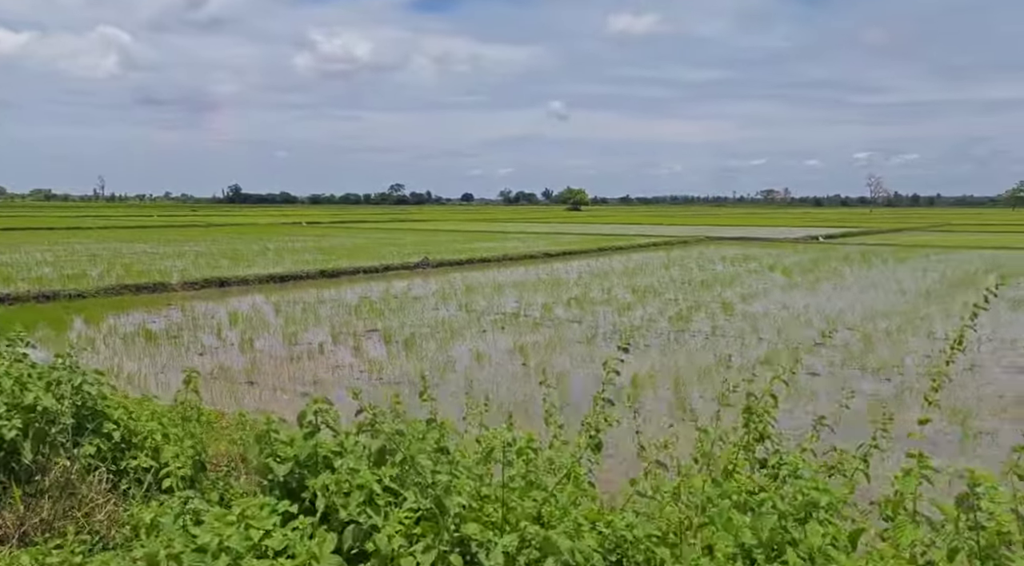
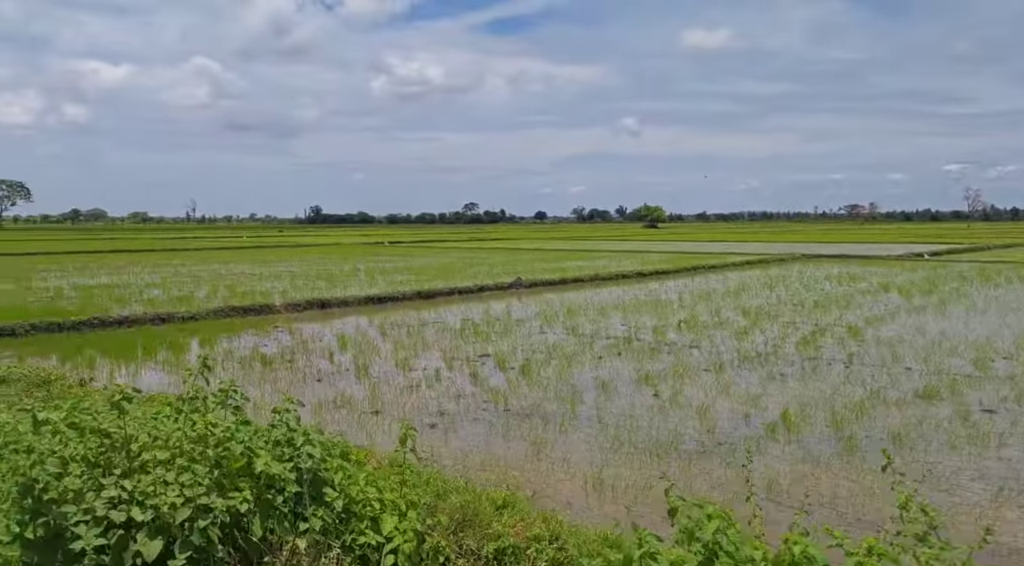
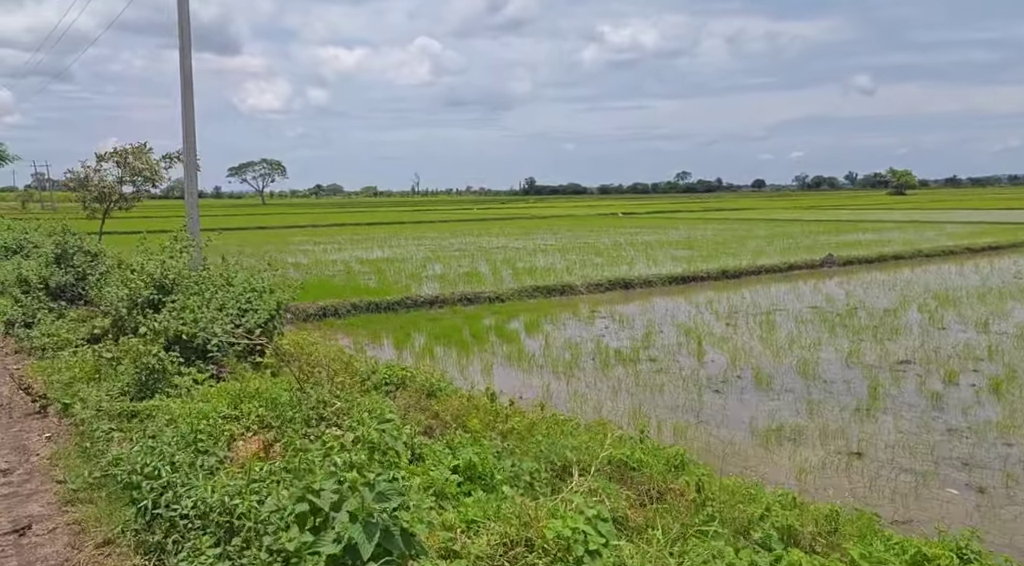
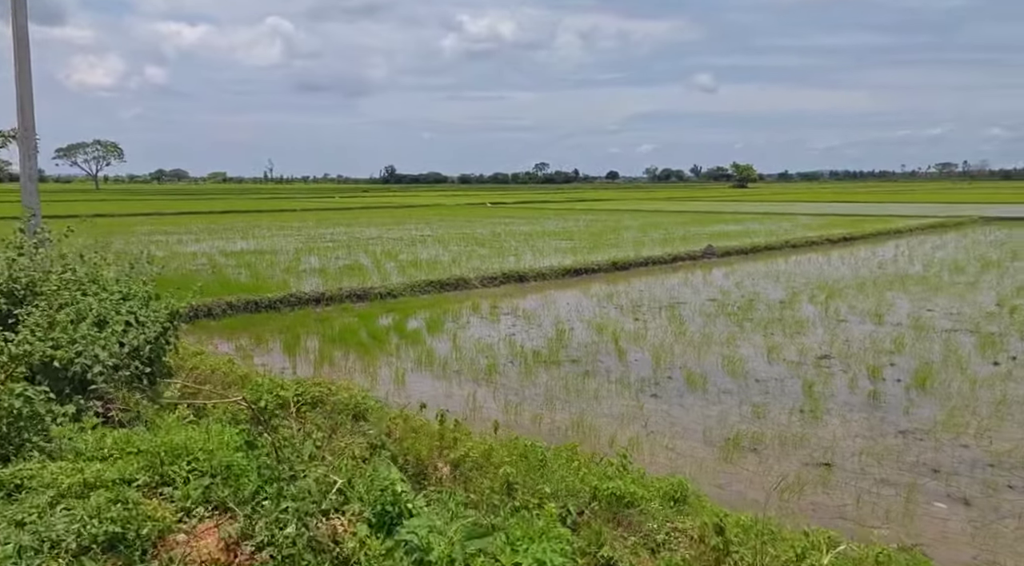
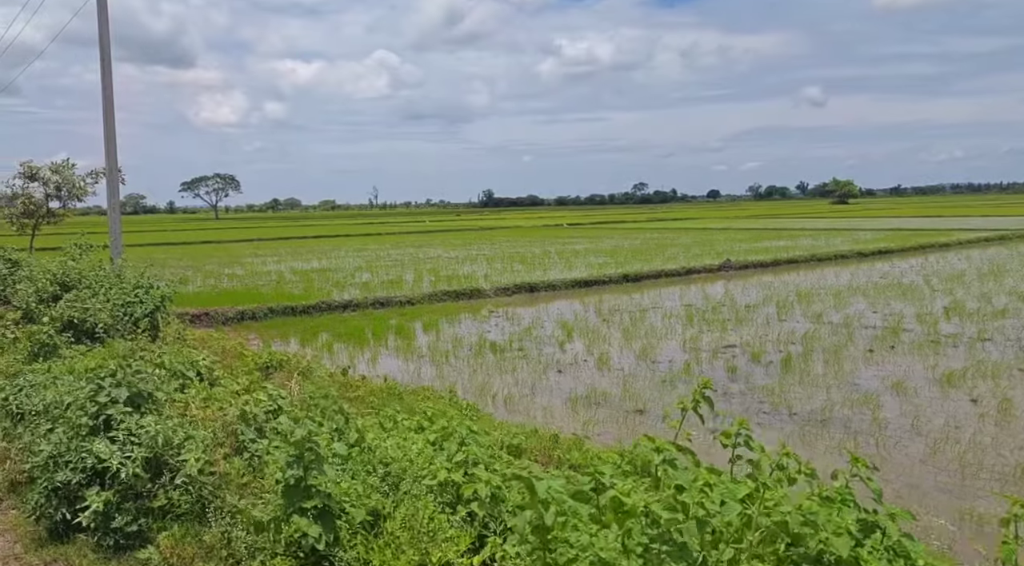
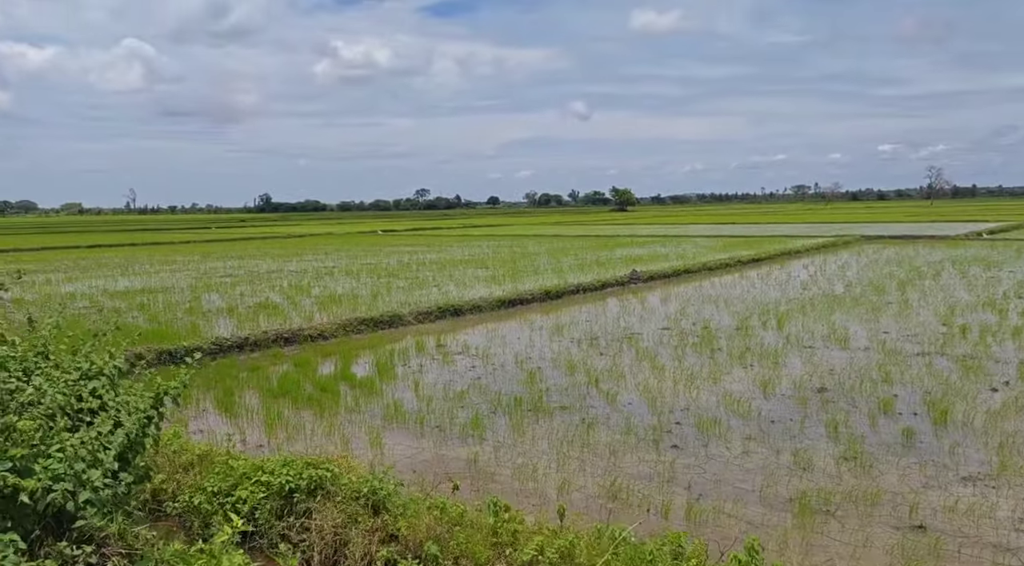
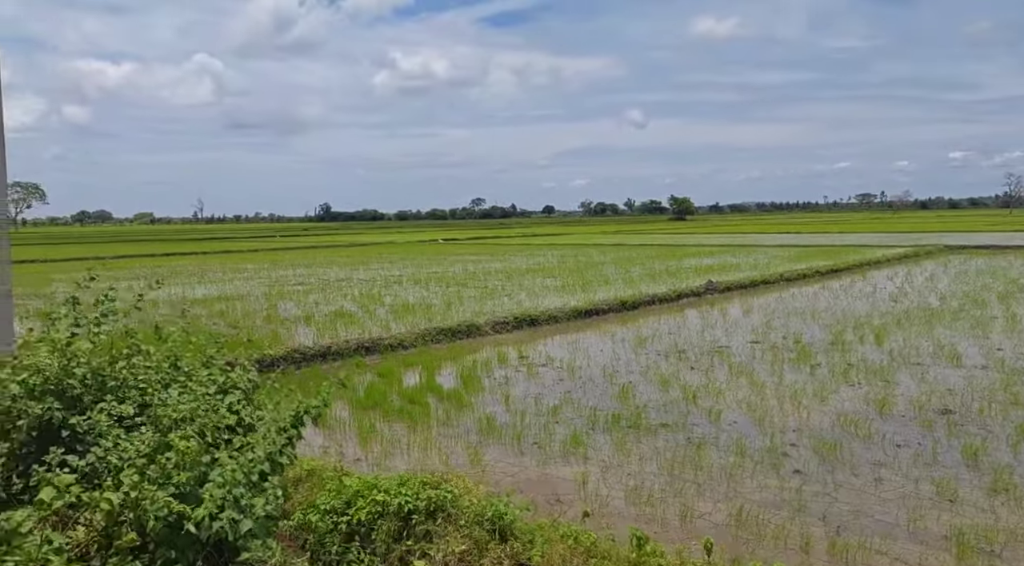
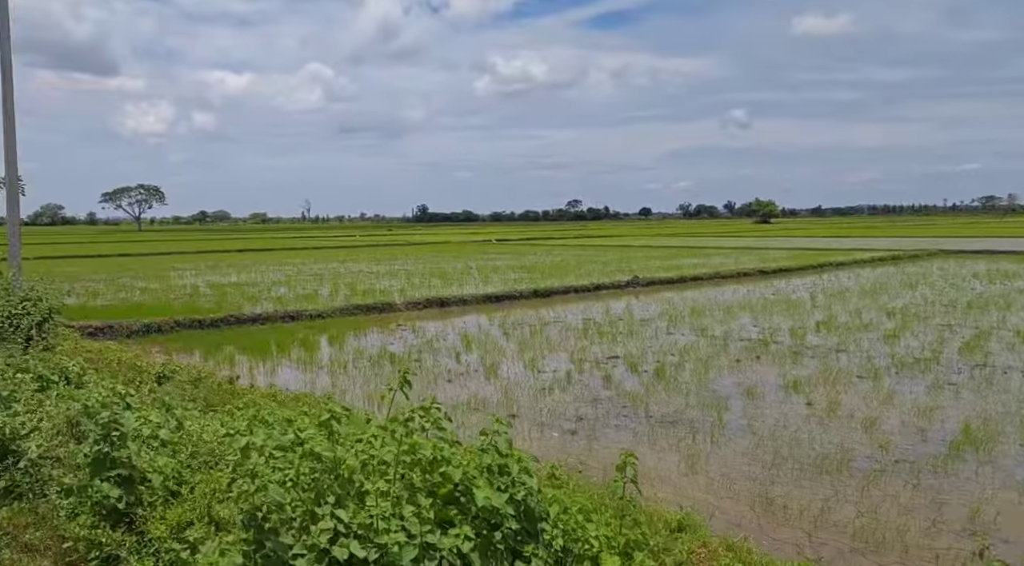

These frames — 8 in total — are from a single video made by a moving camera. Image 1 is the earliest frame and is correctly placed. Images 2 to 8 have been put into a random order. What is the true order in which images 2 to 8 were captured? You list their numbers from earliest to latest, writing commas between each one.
2, 8, 5, 3, 4, 6, 7
